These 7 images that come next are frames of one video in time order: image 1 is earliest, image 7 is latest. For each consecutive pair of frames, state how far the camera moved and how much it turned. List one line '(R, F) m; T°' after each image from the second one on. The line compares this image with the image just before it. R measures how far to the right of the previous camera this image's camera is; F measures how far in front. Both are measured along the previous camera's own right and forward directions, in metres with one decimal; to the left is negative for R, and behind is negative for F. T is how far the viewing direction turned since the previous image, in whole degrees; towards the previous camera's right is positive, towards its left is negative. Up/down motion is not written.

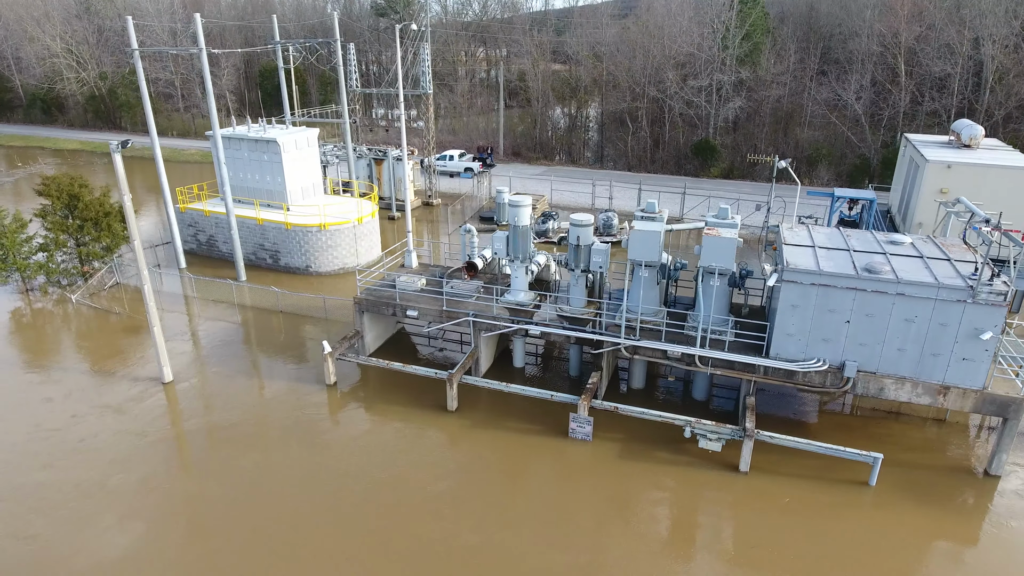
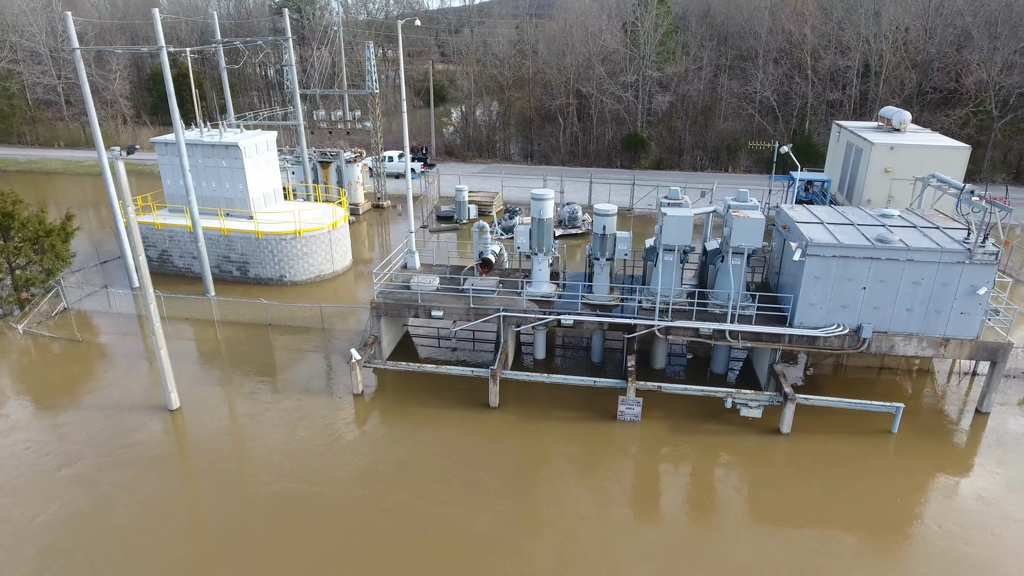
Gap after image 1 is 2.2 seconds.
(-3.1, +0.1) m; +10°
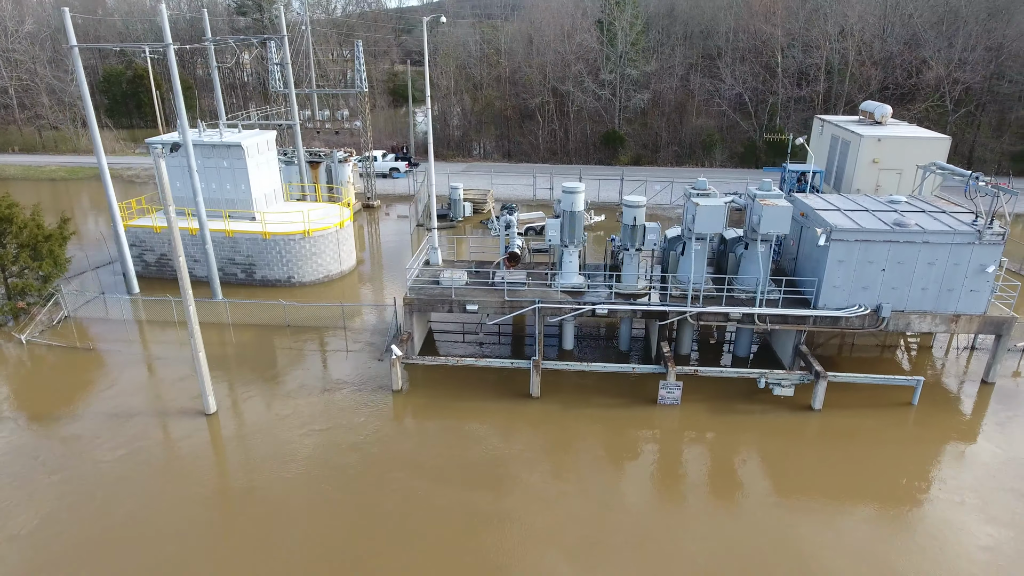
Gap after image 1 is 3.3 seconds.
(-1.9, -0.2) m; +4°
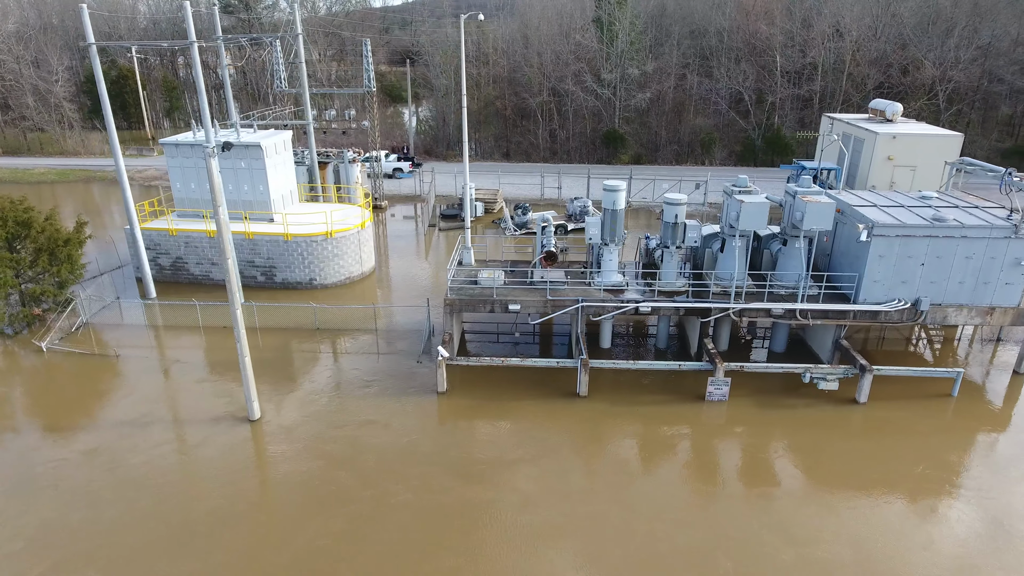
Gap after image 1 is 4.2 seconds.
(-1.6, +0.1) m; +2°
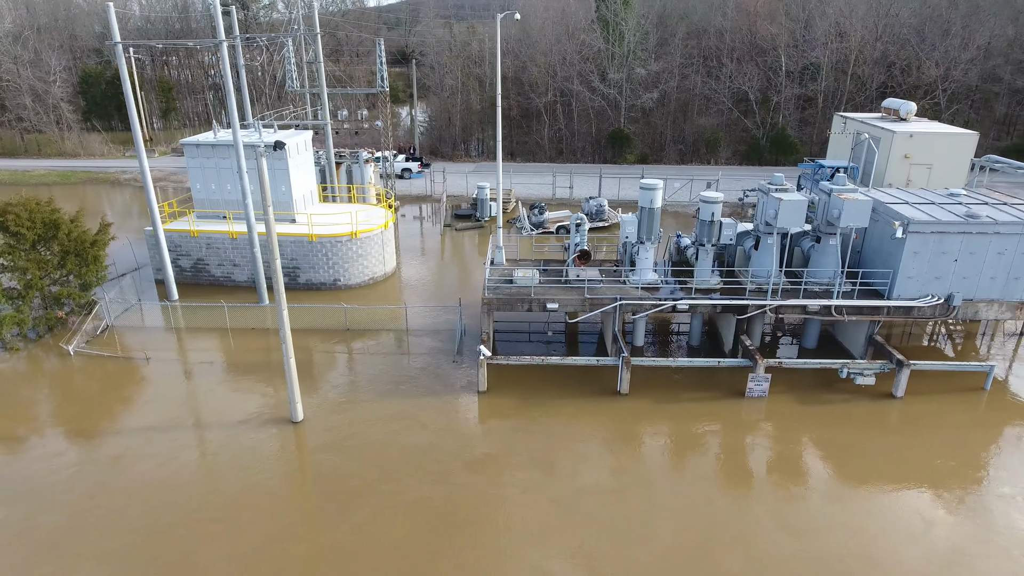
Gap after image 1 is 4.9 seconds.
(-1.2, 0.0) m; +1°
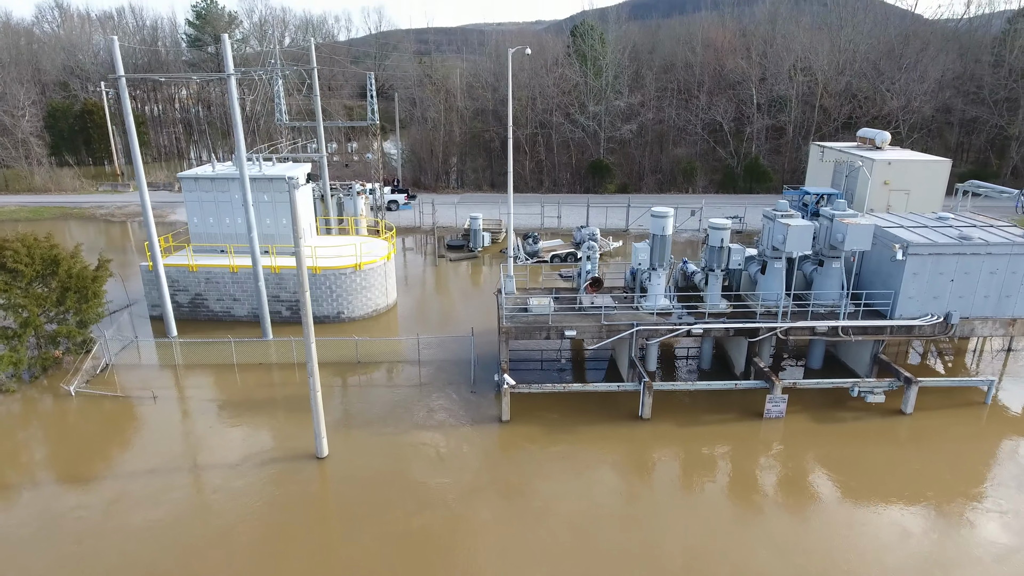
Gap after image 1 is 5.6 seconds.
(-1.3, -0.1) m; +3°
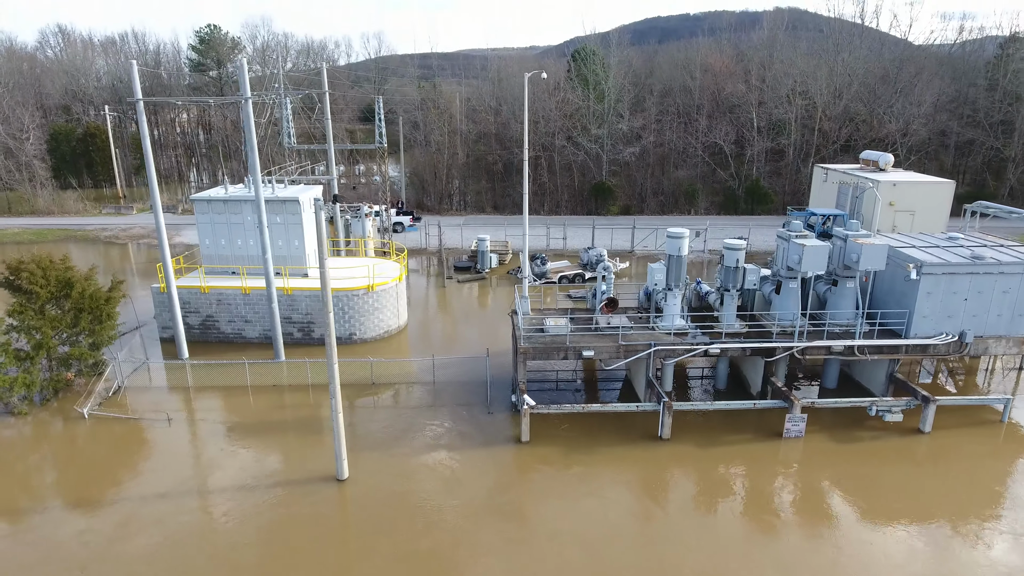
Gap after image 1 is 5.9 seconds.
(-0.6, 0.0) m; 0°
